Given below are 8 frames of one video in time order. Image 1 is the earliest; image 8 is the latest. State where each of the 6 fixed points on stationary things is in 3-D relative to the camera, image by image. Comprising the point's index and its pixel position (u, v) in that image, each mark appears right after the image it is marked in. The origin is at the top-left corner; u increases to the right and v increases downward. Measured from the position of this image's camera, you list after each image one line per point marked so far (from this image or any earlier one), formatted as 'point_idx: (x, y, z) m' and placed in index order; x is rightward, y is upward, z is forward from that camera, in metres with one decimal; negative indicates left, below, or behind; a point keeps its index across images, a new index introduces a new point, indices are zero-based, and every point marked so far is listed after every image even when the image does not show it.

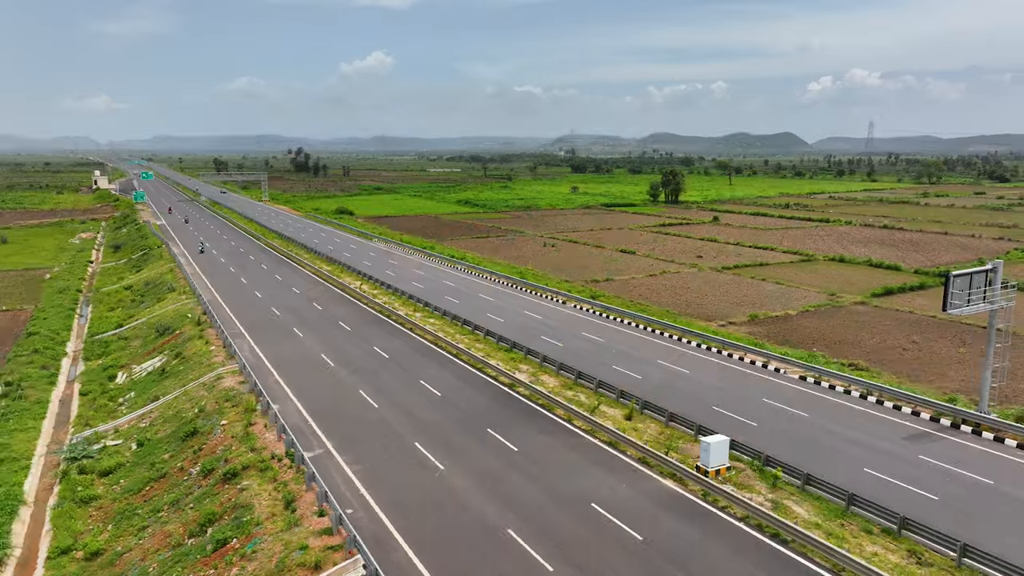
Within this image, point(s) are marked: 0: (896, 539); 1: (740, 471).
0: (+8.2, -5.3, +15.1) m
1: (+6.0, -4.8, +18.4) m
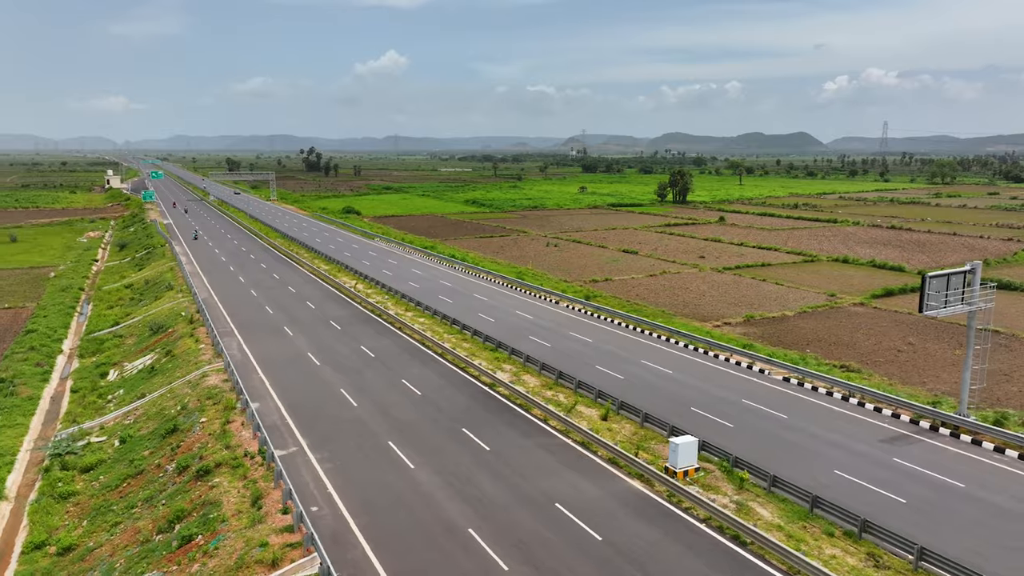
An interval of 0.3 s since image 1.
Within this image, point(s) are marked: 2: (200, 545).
0: (+7.3, -5.4, +15.0) m
1: (+5.1, -4.8, +18.3) m
2: (-7.1, -5.9, +16.2) m
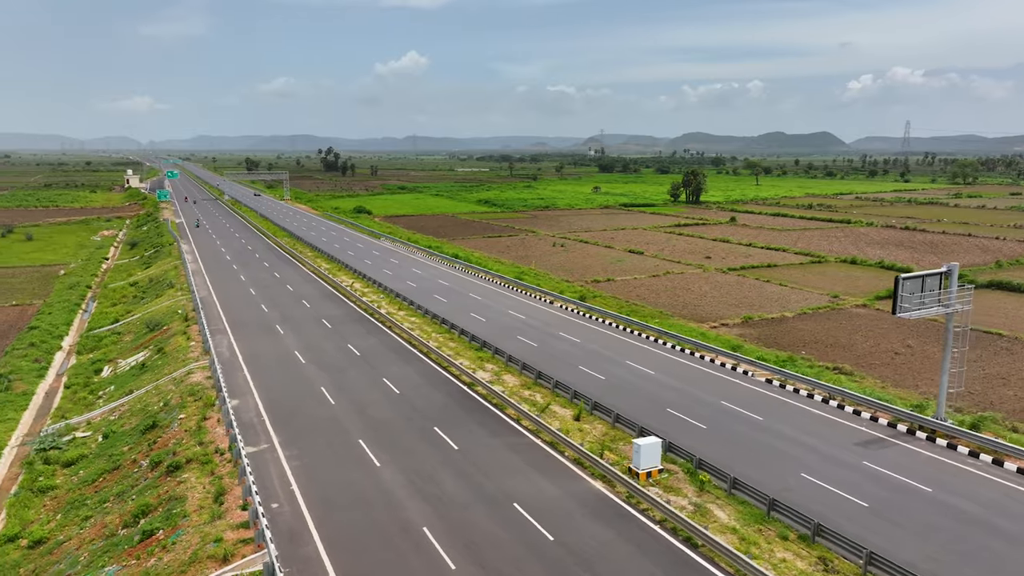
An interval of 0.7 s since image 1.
0: (+6.2, -5.4, +14.9) m
1: (+4.2, -4.8, +18.2) m
2: (-8.2, -5.8, +16.4) m
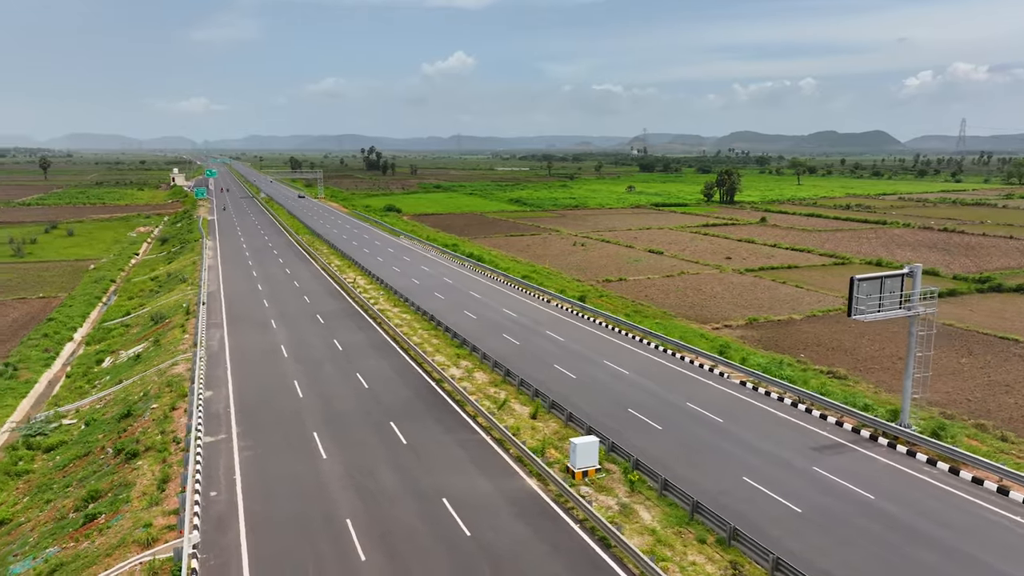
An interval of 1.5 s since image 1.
0: (+4.4, -5.4, +14.6) m
1: (+2.5, -4.7, +18.1) m
2: (-9.9, -5.6, +17.0) m
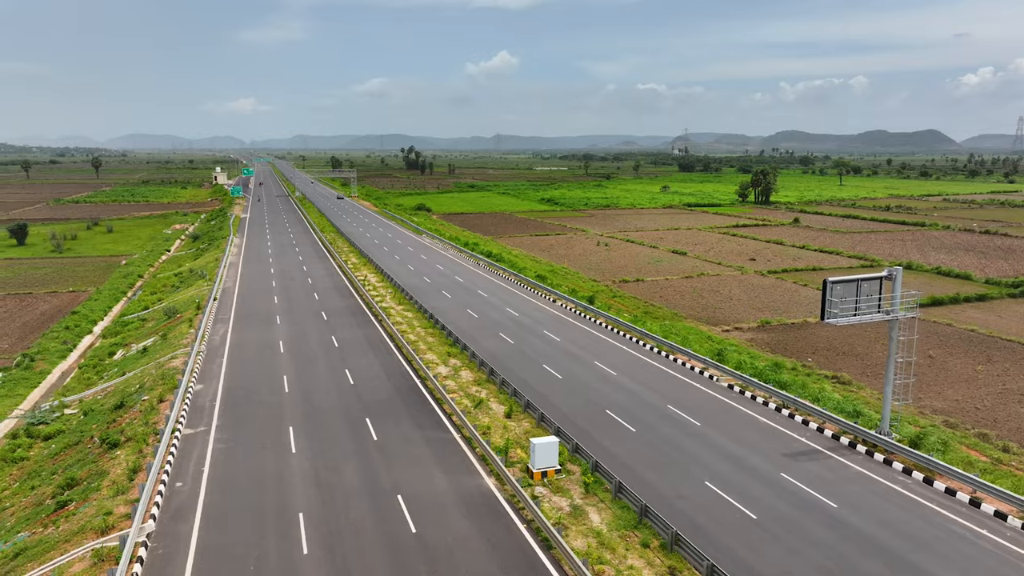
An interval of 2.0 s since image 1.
0: (+3.1, -5.4, +14.4) m
1: (+1.5, -4.7, +18.0) m
2: (-11.0, -5.5, +17.5) m
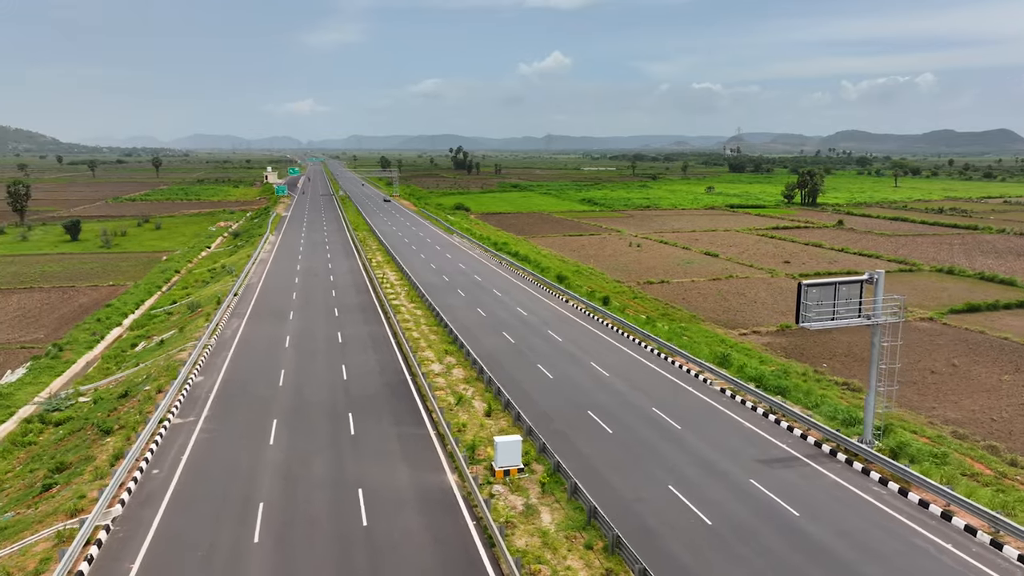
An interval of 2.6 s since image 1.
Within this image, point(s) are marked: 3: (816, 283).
0: (+1.9, -5.4, +14.2) m
1: (+0.5, -4.7, +17.9) m
2: (-11.9, -5.3, +18.3) m
3: (+7.8, +0.1, +18.2) m
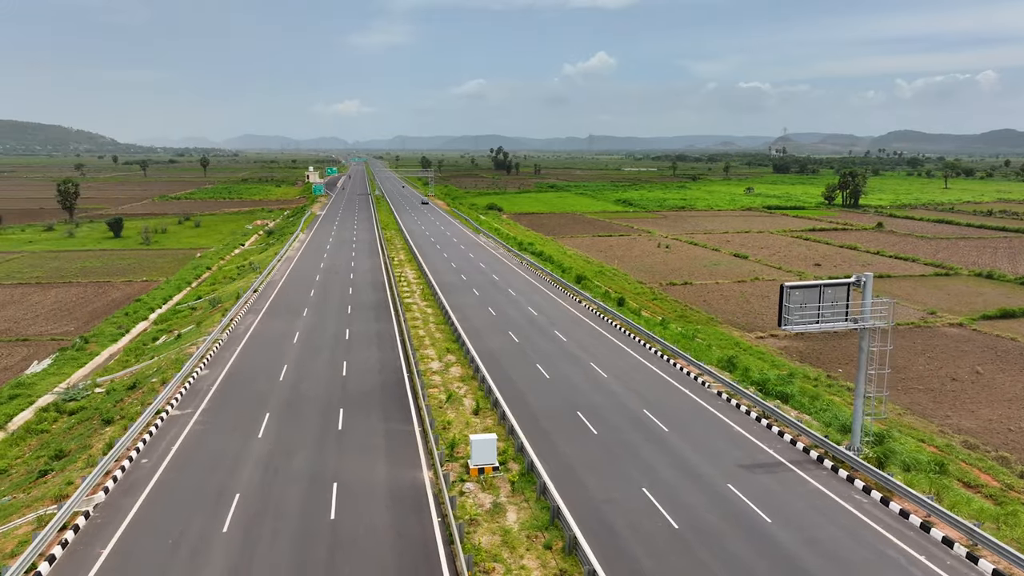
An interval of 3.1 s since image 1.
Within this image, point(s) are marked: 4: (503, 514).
0: (+1.1, -5.4, +14.2) m
1: (-0.1, -4.7, +17.9) m
2: (-12.5, -5.1, +19.1) m
3: (+7.3, +0.1, +17.8) m
4: (-0.2, -5.1, +15.9) m
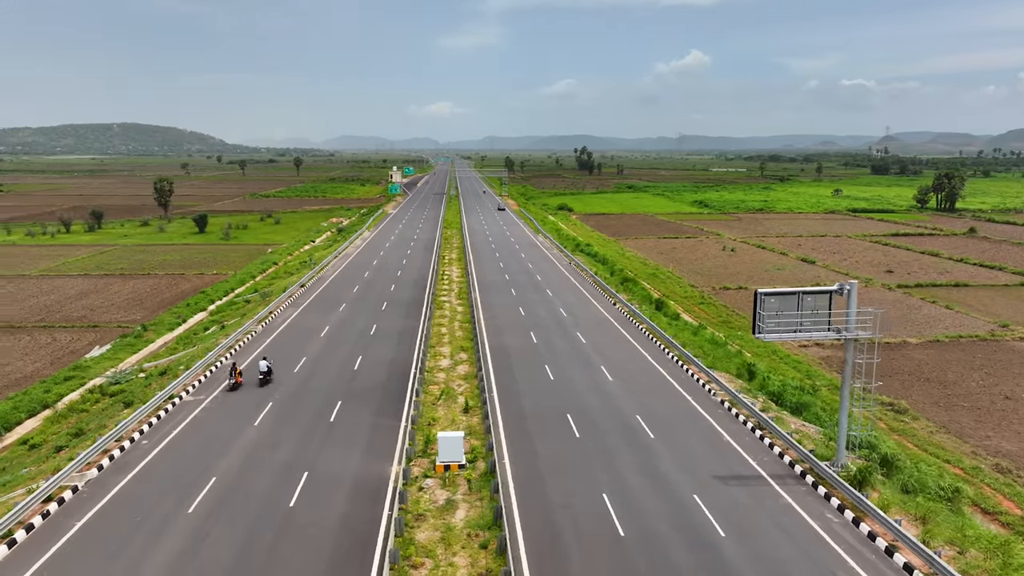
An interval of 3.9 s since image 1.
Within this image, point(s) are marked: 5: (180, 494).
0: (-0.3, -5.4, +14.2) m
1: (-1.0, -4.7, +18.1) m
2: (-13.2, -4.8, +20.7) m
3: (+6.4, -0.1, +17.1) m
4: (-1.3, -5.1, +16.1) m
5: (-8.1, -5.0, +17.3) m
